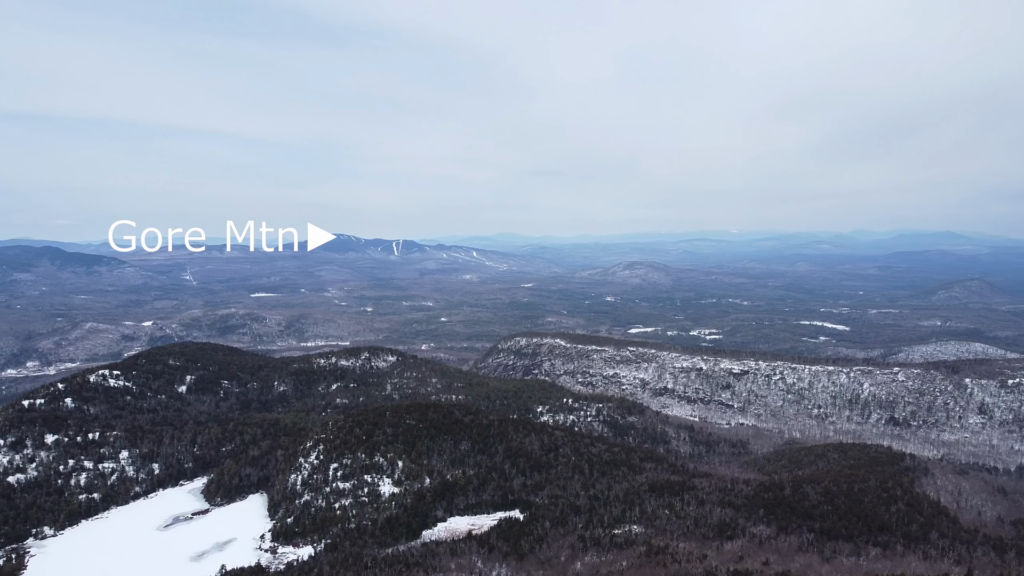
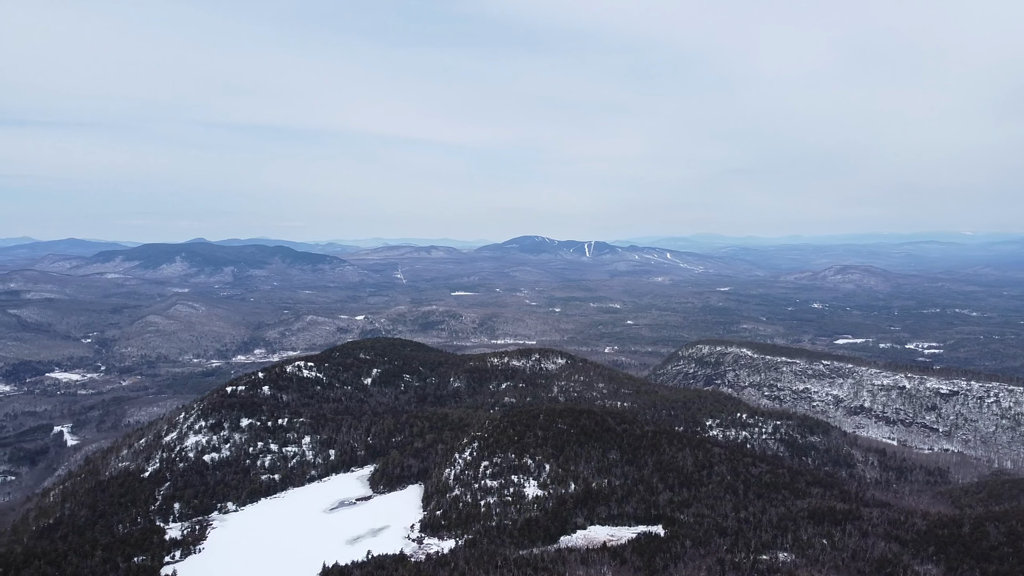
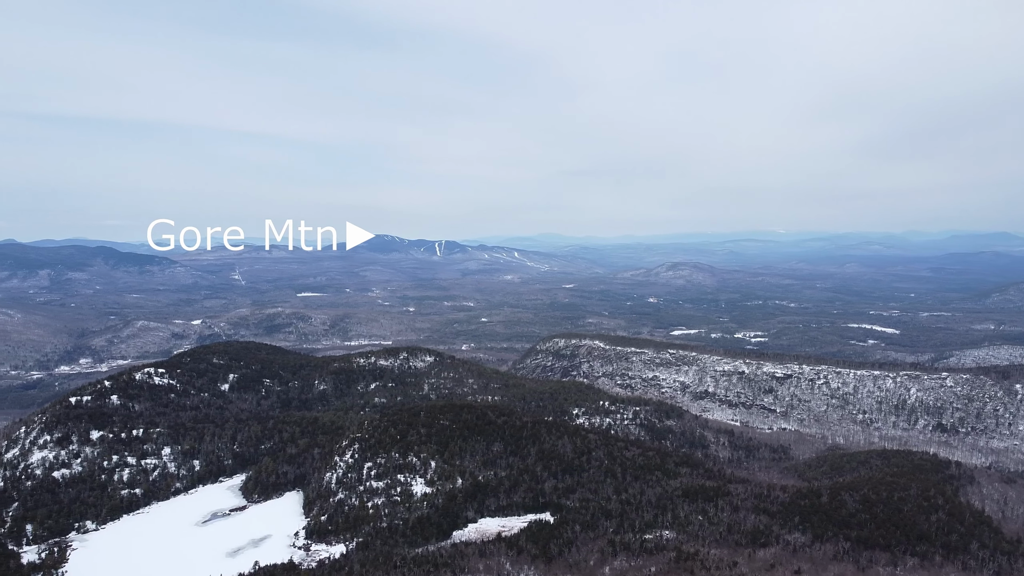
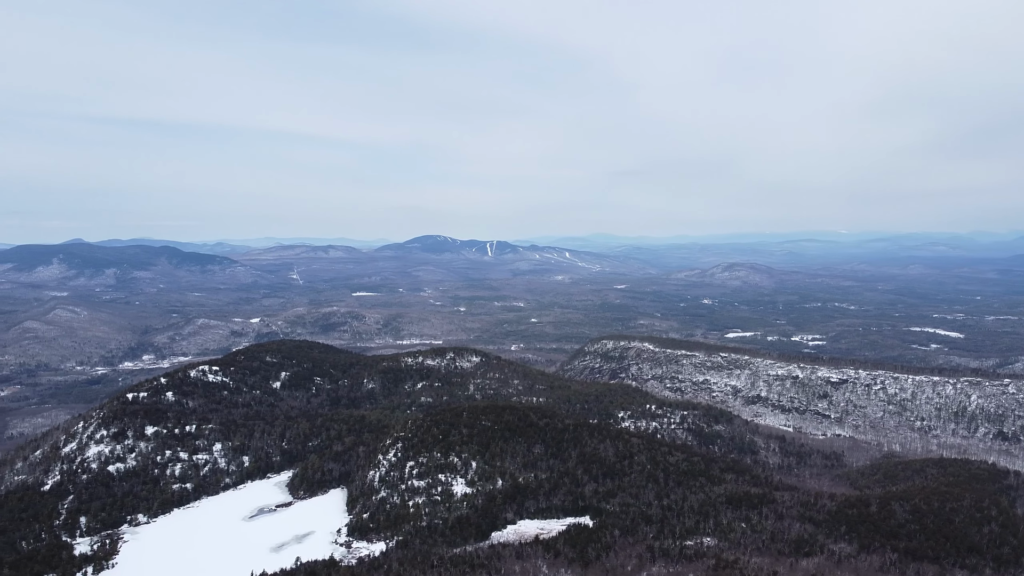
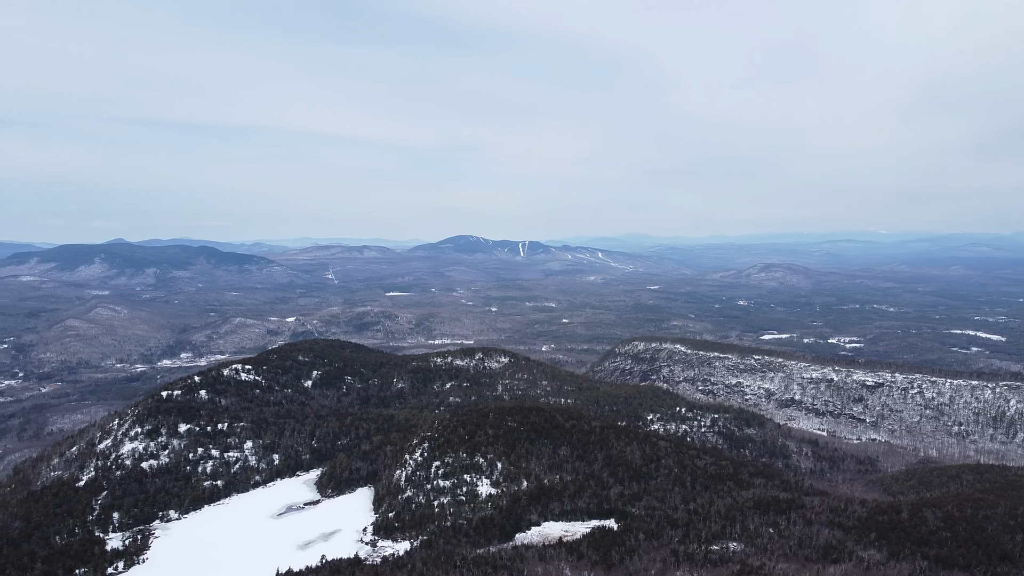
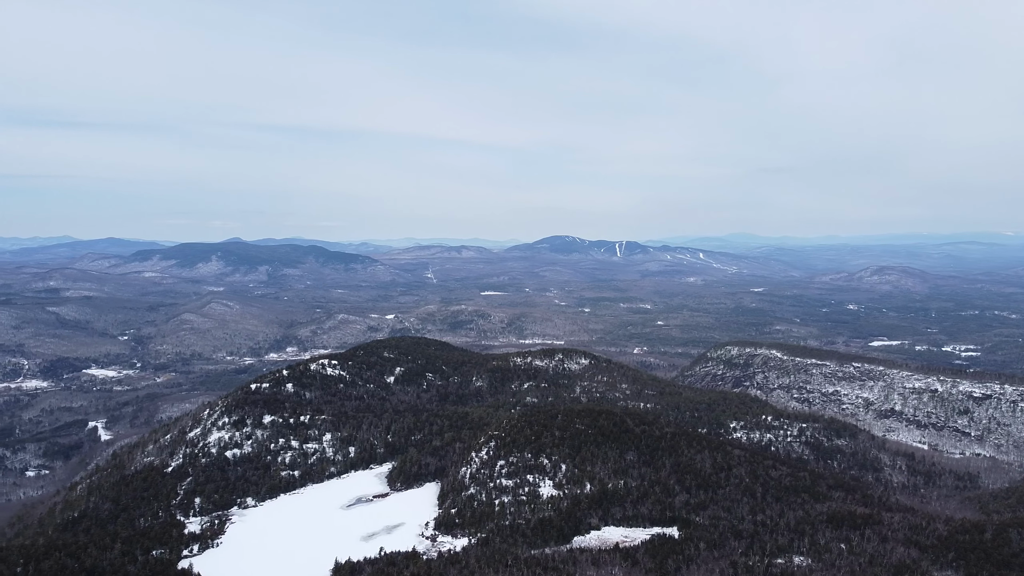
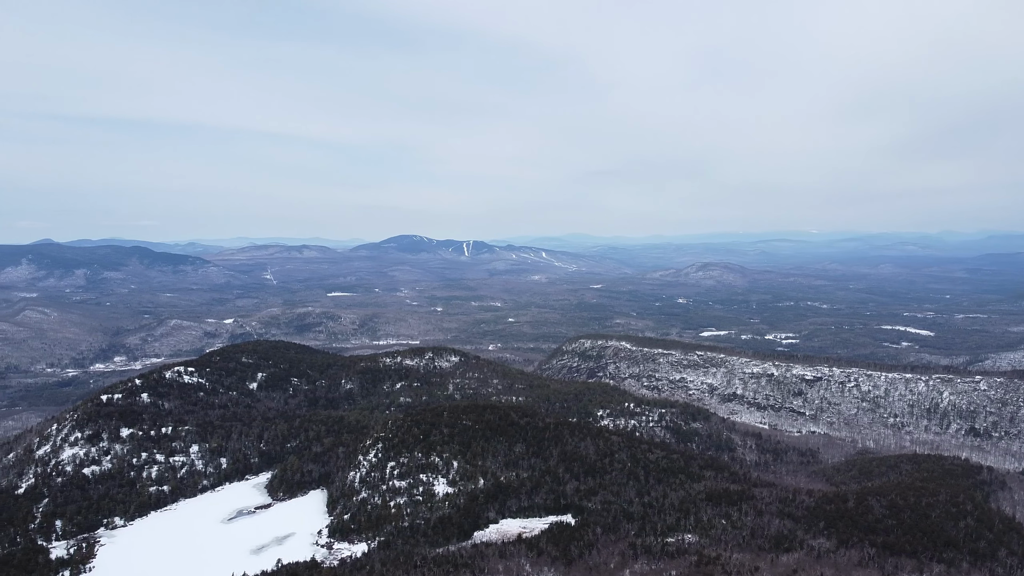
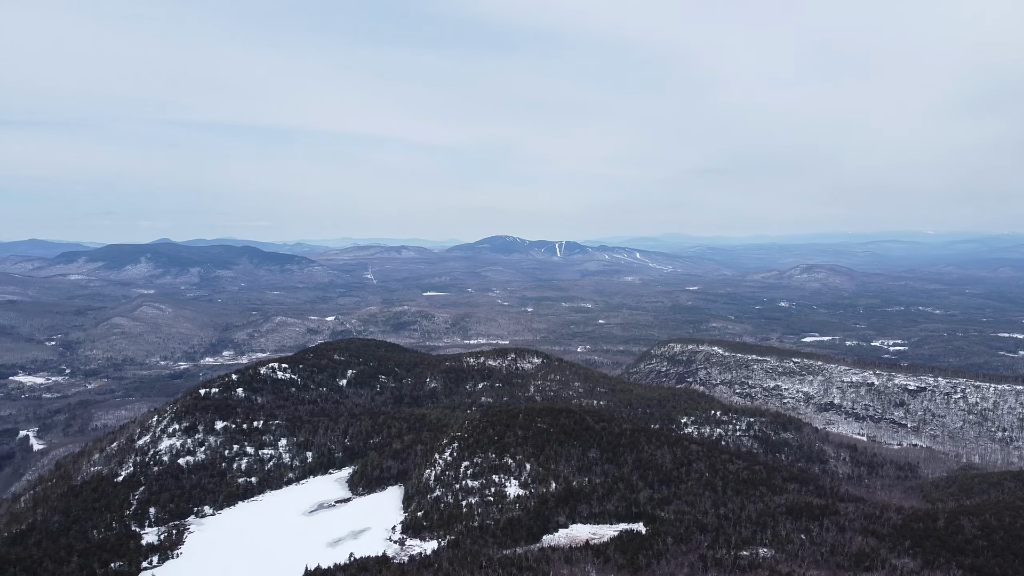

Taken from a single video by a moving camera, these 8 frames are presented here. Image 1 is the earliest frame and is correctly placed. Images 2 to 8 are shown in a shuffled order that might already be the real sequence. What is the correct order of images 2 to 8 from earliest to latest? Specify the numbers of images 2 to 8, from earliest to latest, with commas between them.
3, 7, 4, 5, 8, 2, 6
